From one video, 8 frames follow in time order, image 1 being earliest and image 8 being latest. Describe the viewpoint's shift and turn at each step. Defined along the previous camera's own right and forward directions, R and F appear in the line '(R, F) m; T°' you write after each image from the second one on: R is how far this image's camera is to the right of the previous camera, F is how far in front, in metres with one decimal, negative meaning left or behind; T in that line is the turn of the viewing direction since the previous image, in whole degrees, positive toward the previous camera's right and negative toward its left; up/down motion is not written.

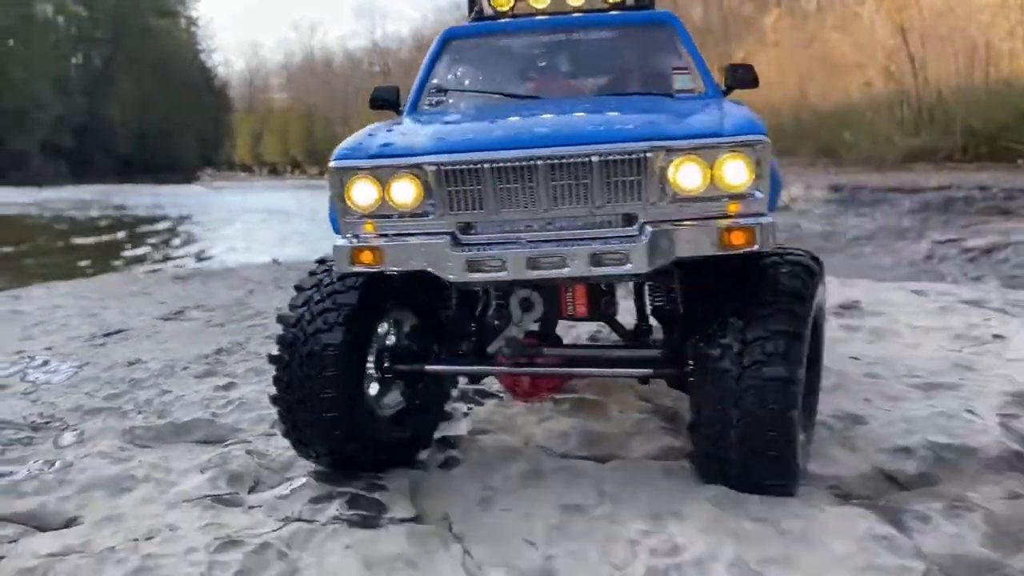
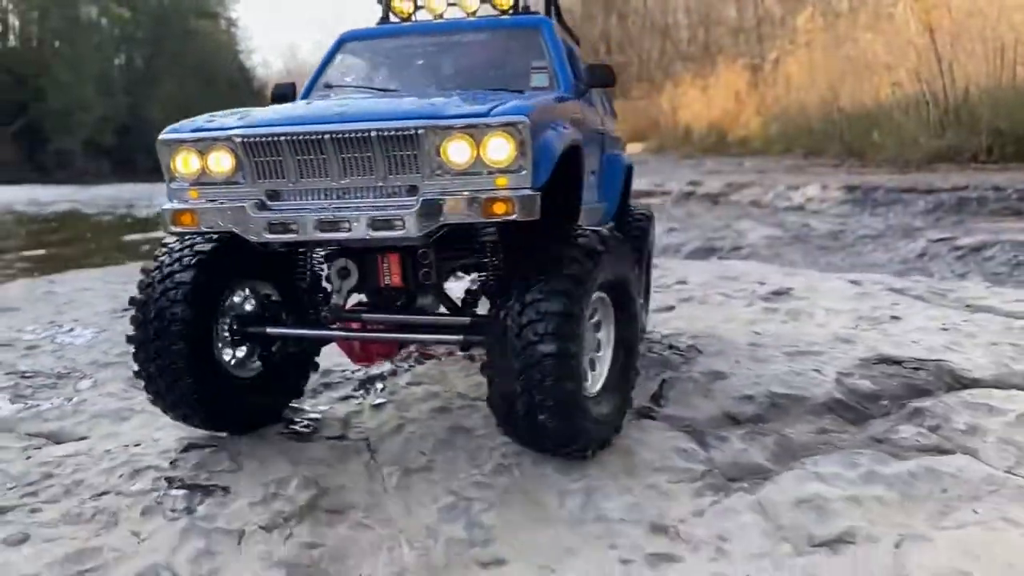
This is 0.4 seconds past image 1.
(+0.4, -0.6) m; -2°
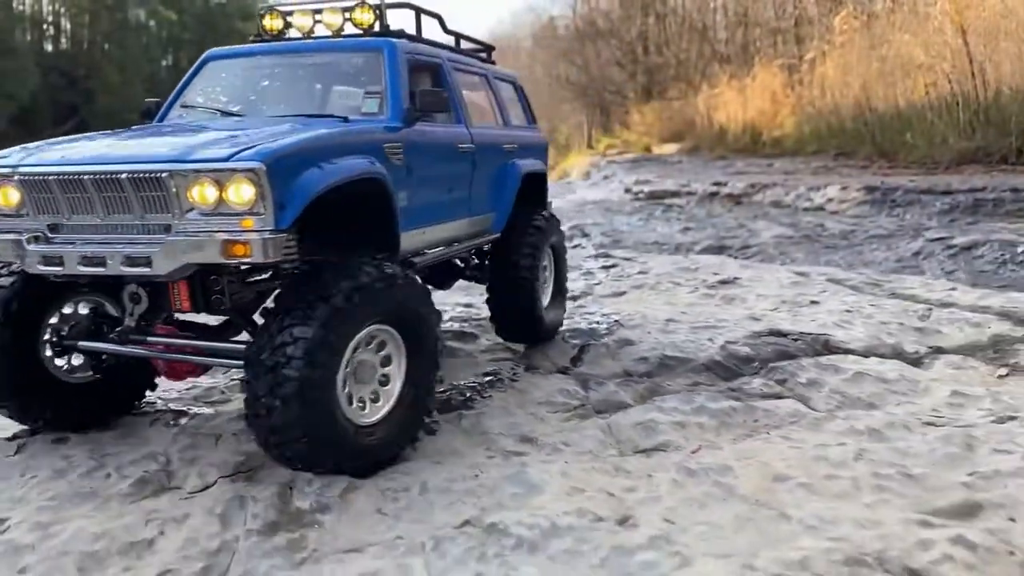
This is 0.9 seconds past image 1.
(+0.4, -0.7) m; -2°
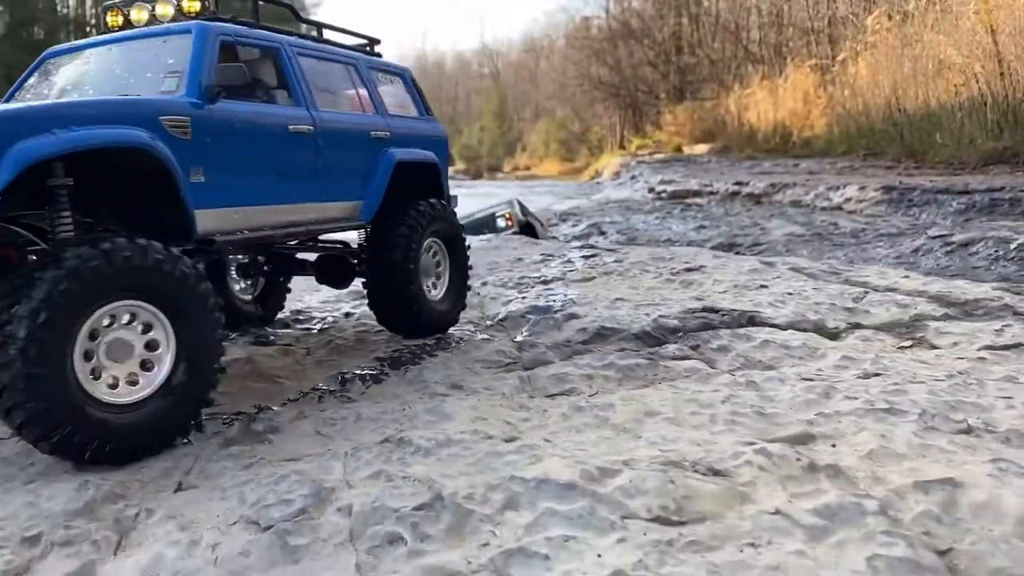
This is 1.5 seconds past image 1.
(+0.4, -0.5) m; -2°
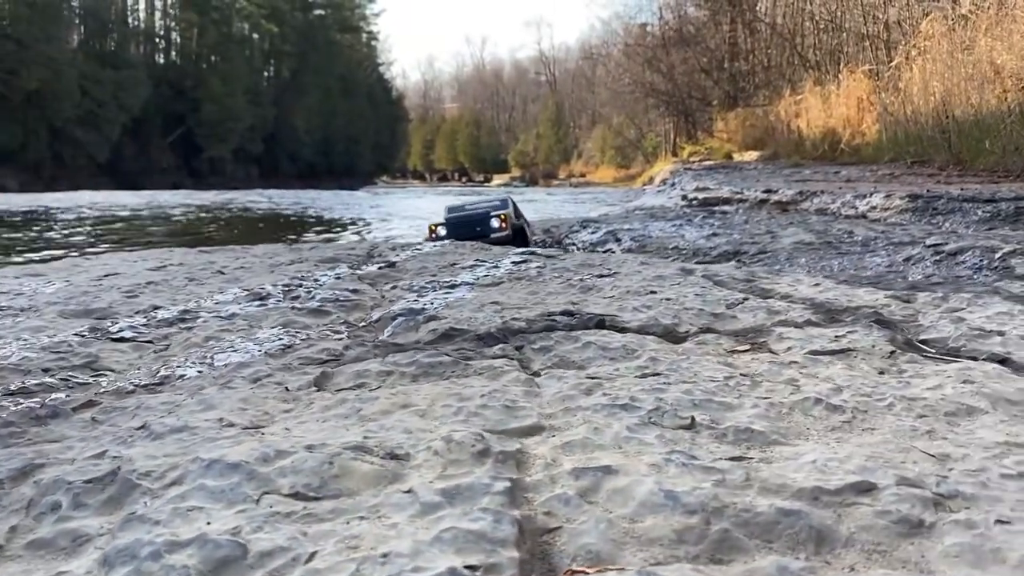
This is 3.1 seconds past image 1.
(+1.0, -0.2) m; -3°
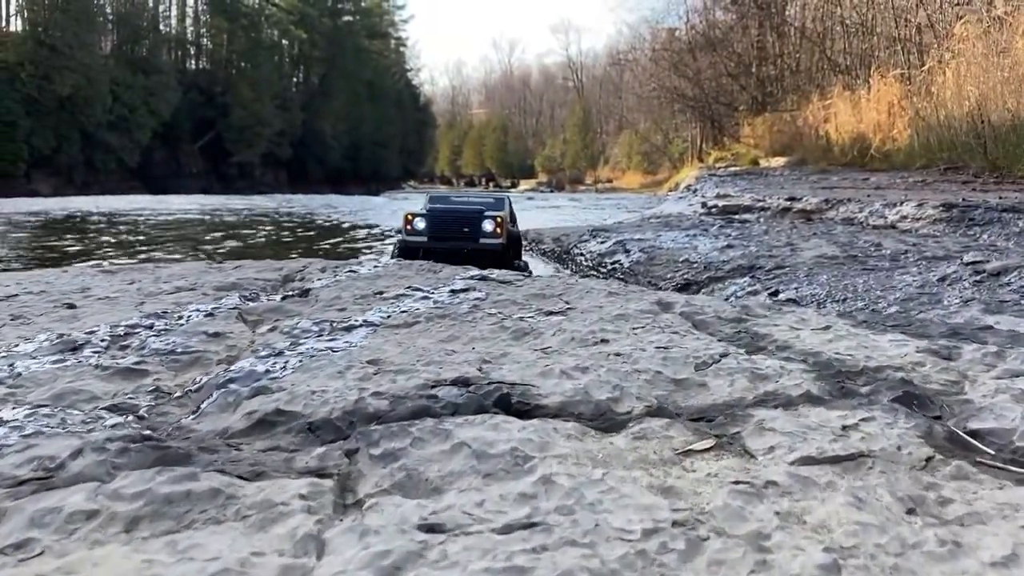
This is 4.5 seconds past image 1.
(+0.6, +1.5) m; -2°
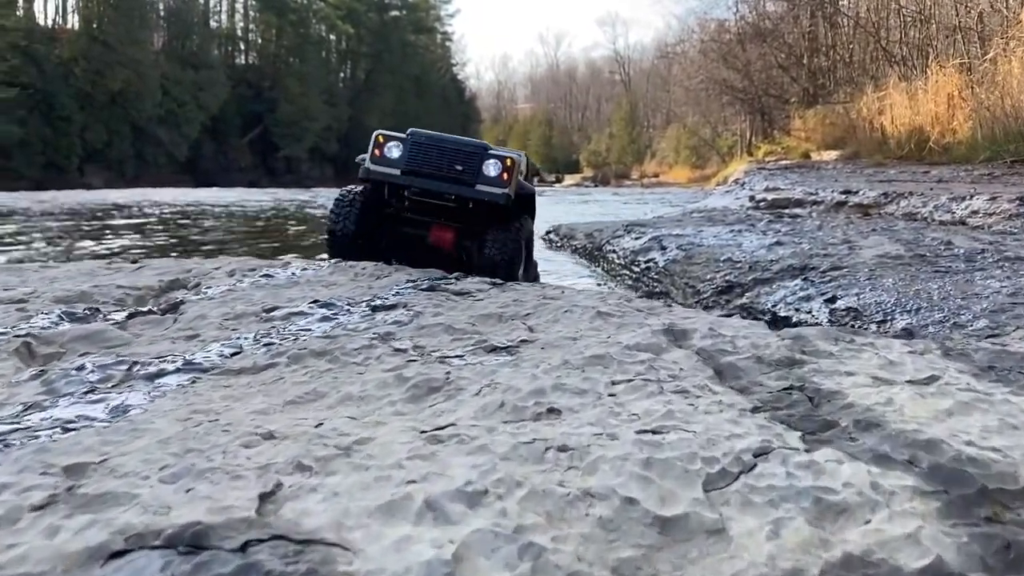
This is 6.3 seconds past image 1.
(+0.4, +1.9) m; -3°
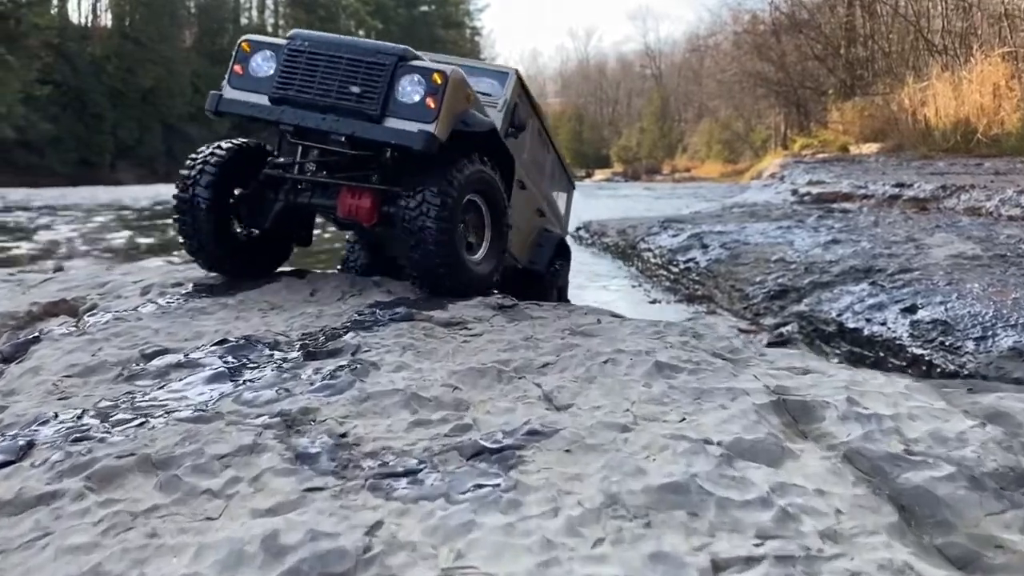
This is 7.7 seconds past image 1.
(+0.1, +1.5) m; -2°
